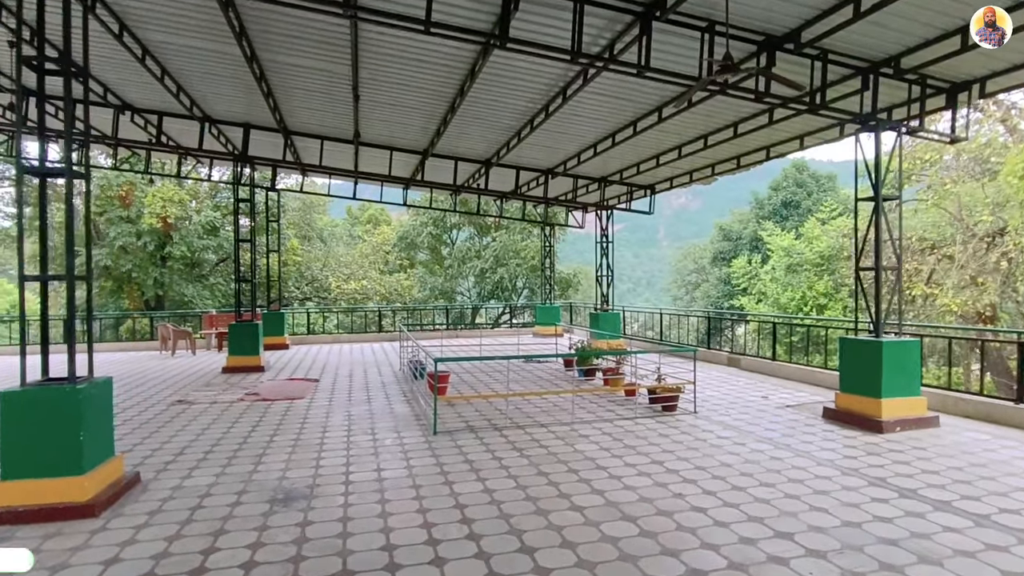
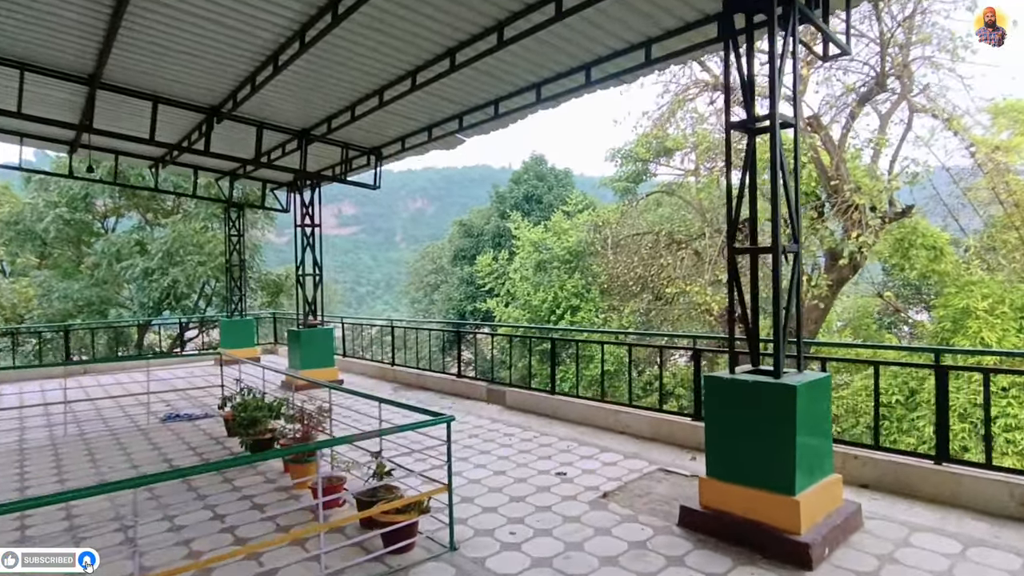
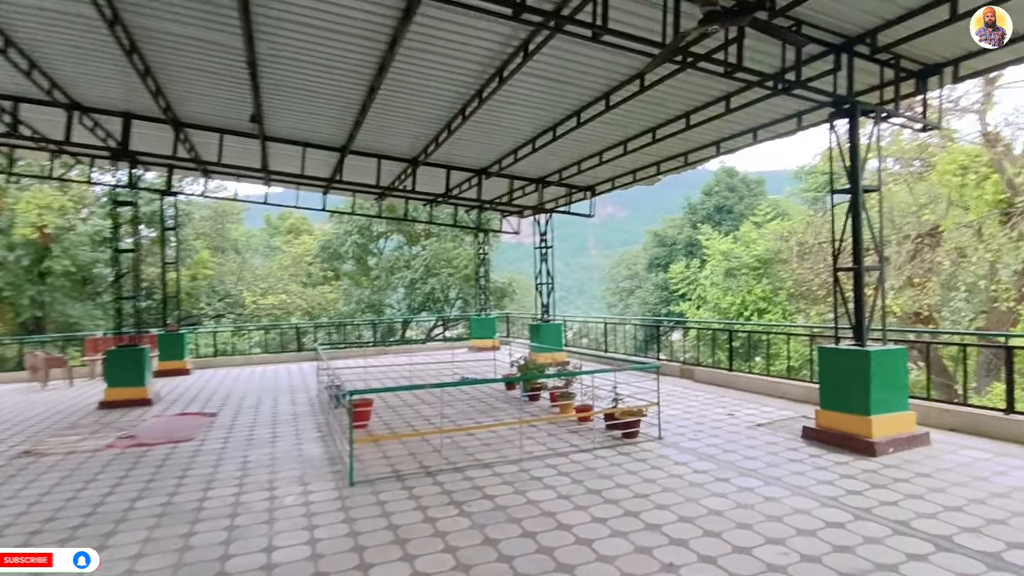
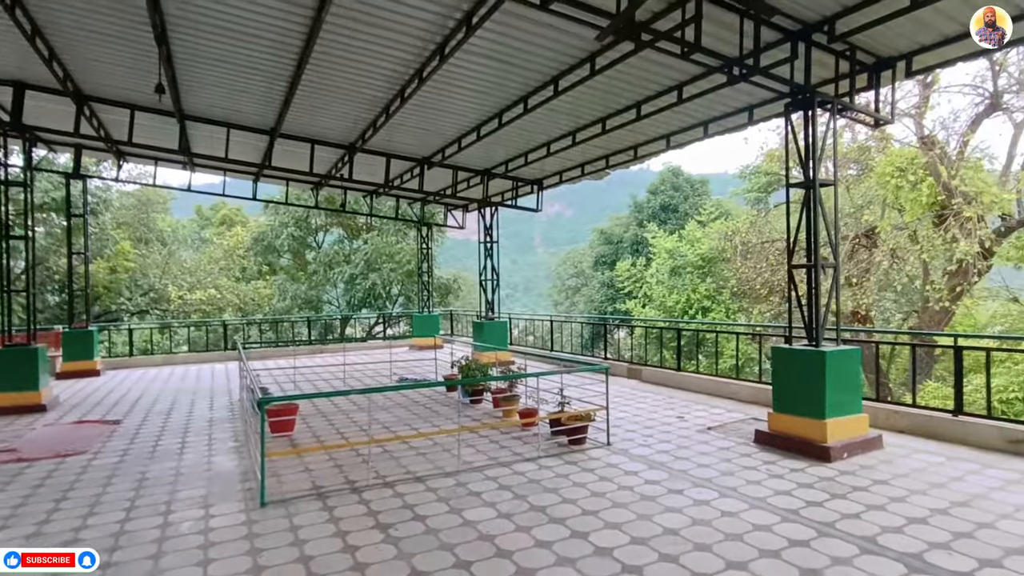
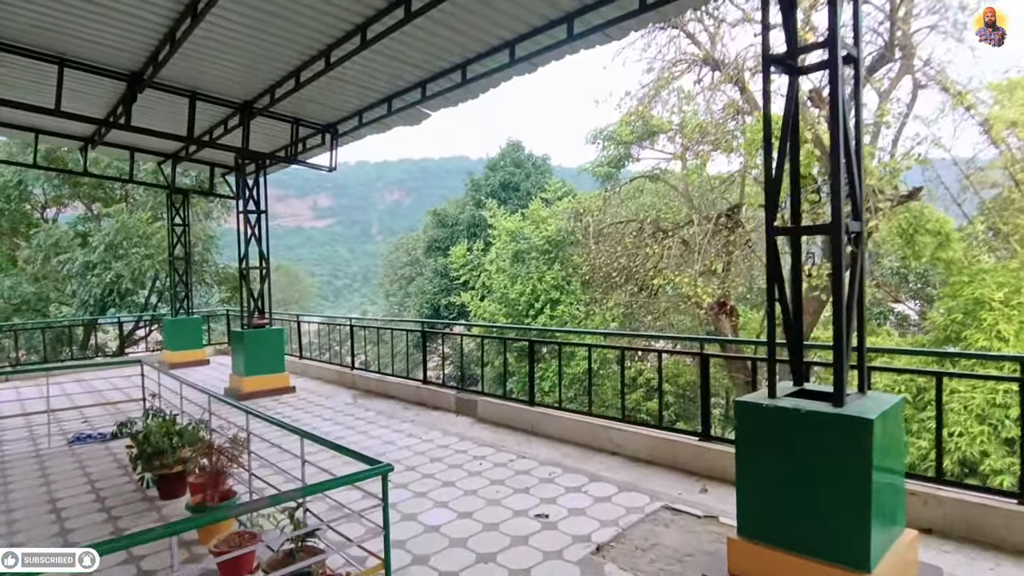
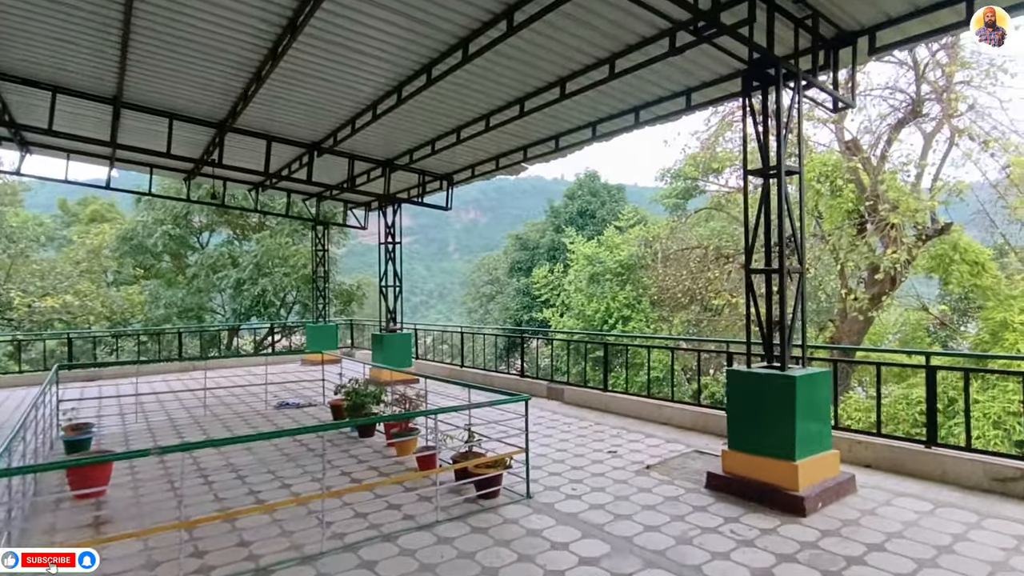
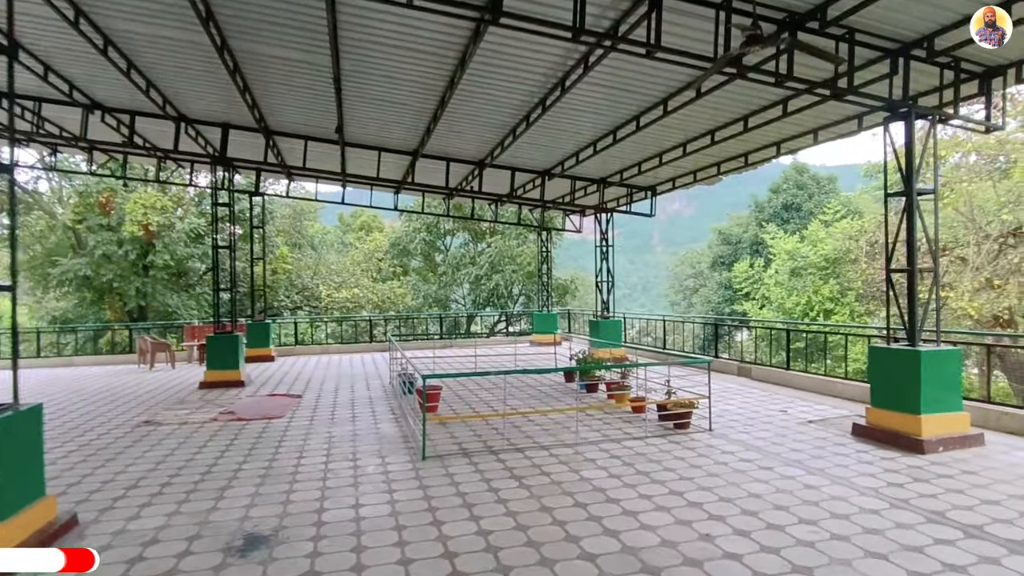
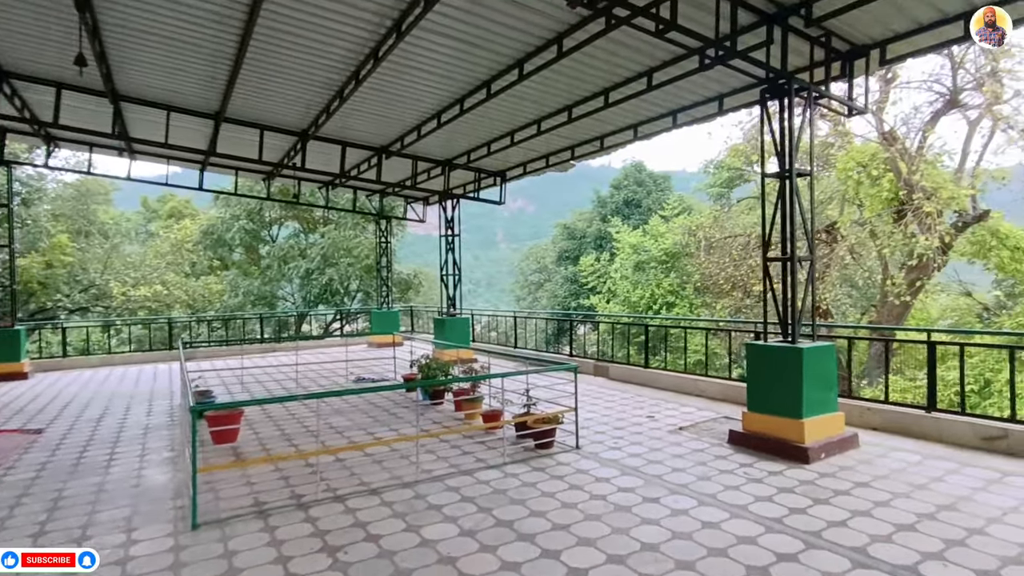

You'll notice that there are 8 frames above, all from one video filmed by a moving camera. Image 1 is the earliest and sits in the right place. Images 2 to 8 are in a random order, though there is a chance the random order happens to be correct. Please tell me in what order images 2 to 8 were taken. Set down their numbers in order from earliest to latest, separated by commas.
7, 3, 4, 8, 6, 2, 5
